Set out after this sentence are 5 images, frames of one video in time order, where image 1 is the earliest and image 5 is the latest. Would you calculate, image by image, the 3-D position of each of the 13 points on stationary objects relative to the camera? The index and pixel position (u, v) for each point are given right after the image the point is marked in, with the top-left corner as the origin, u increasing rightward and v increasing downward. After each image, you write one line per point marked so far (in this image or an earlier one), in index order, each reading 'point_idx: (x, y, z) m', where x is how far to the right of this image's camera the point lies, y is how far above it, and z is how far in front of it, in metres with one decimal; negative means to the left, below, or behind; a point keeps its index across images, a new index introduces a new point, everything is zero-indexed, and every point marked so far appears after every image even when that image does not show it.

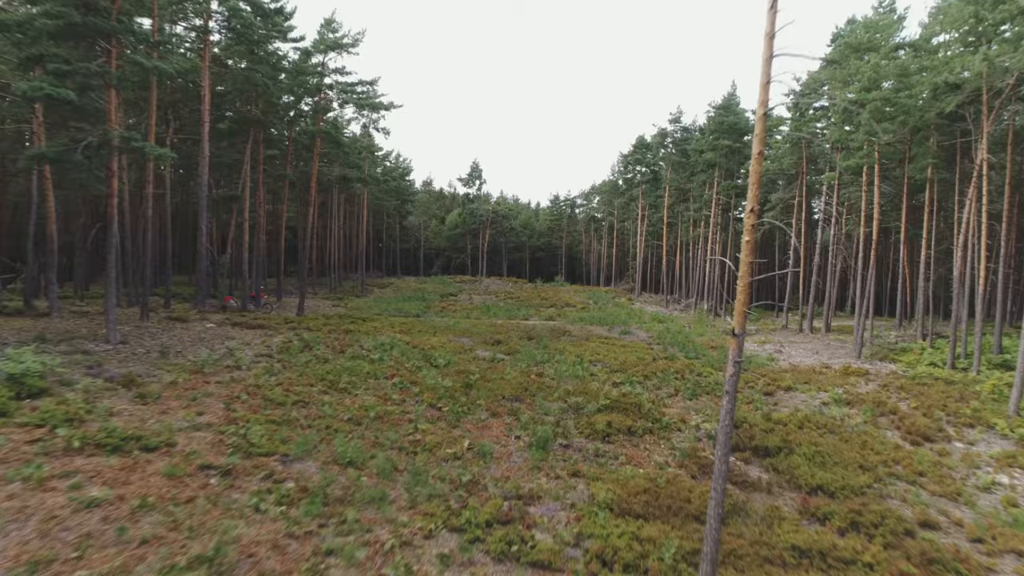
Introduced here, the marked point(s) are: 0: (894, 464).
0: (+4.6, -2.1, +11.0) m
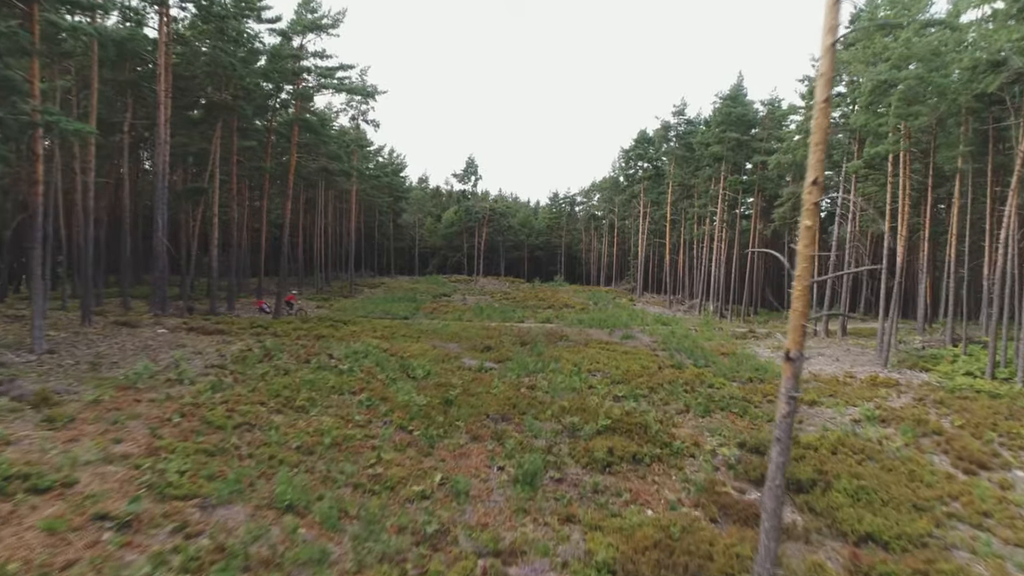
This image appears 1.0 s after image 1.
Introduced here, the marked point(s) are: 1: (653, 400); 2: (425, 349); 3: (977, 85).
0: (+4.4, -2.1, +9.2) m
1: (+2.0, -1.6, +13.4) m
2: (-1.6, -1.1, +17.1) m
3: (+8.2, +3.6, +16.3) m
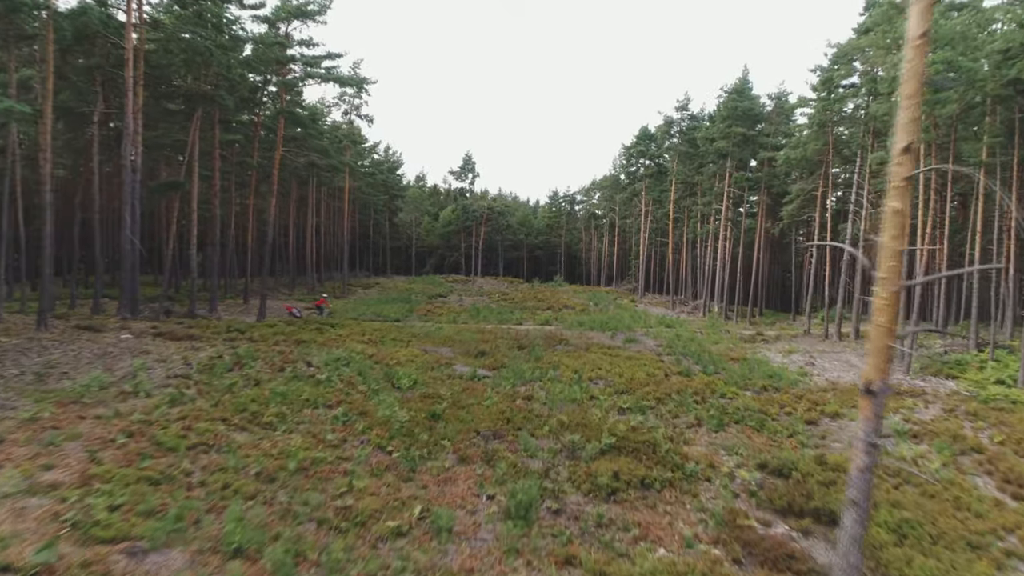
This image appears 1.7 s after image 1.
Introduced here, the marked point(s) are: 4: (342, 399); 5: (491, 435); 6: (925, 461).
0: (+4.3, -2.1, +8.0) m
1: (+2.0, -1.6, +12.2) m
2: (-1.7, -1.2, +15.9) m
3: (+8.2, +3.6, +15.2) m
4: (-2.1, -1.3, +11.2) m
5: (-0.2, -1.6, +10.3) m
6: (+4.6, -2.0, +10.4) m
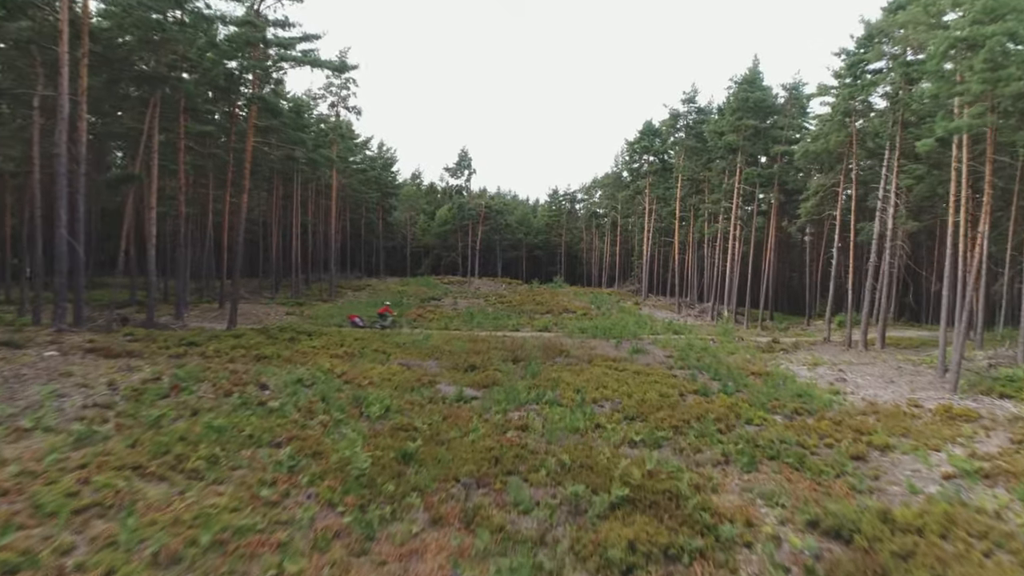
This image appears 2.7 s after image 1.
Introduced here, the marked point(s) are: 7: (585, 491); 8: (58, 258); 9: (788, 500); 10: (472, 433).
0: (+4.2, -2.3, +6.0) m
1: (+1.9, -1.8, +10.2) m
2: (-1.8, -1.3, +13.9) m
3: (+8.1, +3.5, +13.2) m
4: (-2.2, -1.5, +9.2) m
5: (-0.3, -1.7, +8.3) m
6: (+4.5, -2.1, +8.4) m
7: (+0.6, -1.8, +8.1) m
8: (-7.0, +0.5, +14.4) m
9: (+2.6, -2.0, +8.5) m
10: (-0.4, -1.6, +10.1) m
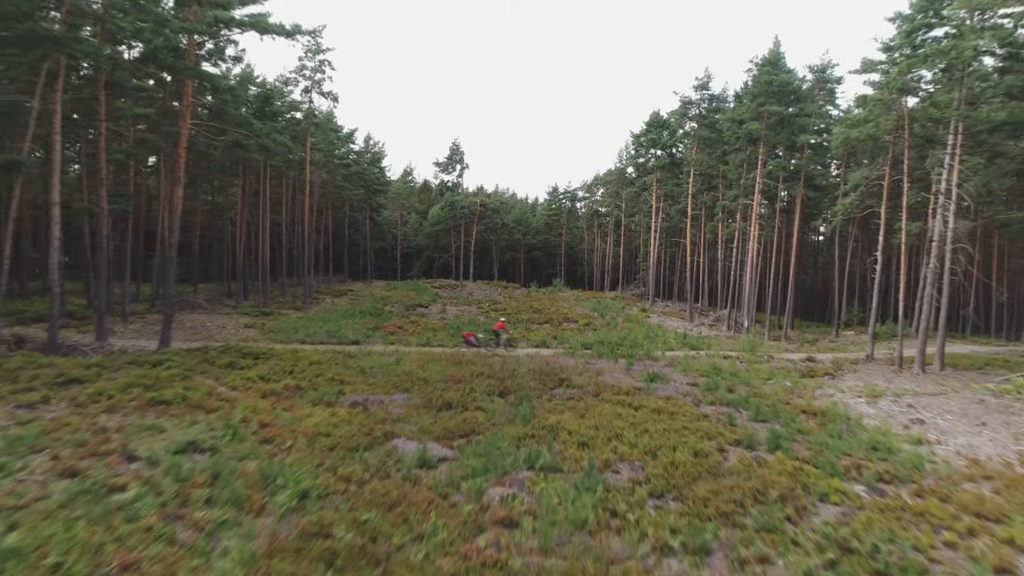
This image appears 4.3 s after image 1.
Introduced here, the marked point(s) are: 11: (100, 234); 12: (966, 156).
0: (+4.0, -2.5, +2.6) m
1: (+1.7, -2.0, +6.8) m
2: (-2.0, -1.5, +10.5) m
3: (+7.9, +3.3, +9.7) m
4: (-2.3, -1.7, +5.8) m
5: (-0.5, -2.0, +4.9) m
6: (+4.4, -2.3, +5.0) m
7: (+0.5, -2.0, +4.7) m
8: (-7.1, +0.2, +10.9) m
9: (+2.4, -2.2, +5.1) m
10: (-0.6, -1.8, +6.7) m
11: (-8.2, +1.1, +19.0) m
12: (+9.7, +2.8, +19.8) m
